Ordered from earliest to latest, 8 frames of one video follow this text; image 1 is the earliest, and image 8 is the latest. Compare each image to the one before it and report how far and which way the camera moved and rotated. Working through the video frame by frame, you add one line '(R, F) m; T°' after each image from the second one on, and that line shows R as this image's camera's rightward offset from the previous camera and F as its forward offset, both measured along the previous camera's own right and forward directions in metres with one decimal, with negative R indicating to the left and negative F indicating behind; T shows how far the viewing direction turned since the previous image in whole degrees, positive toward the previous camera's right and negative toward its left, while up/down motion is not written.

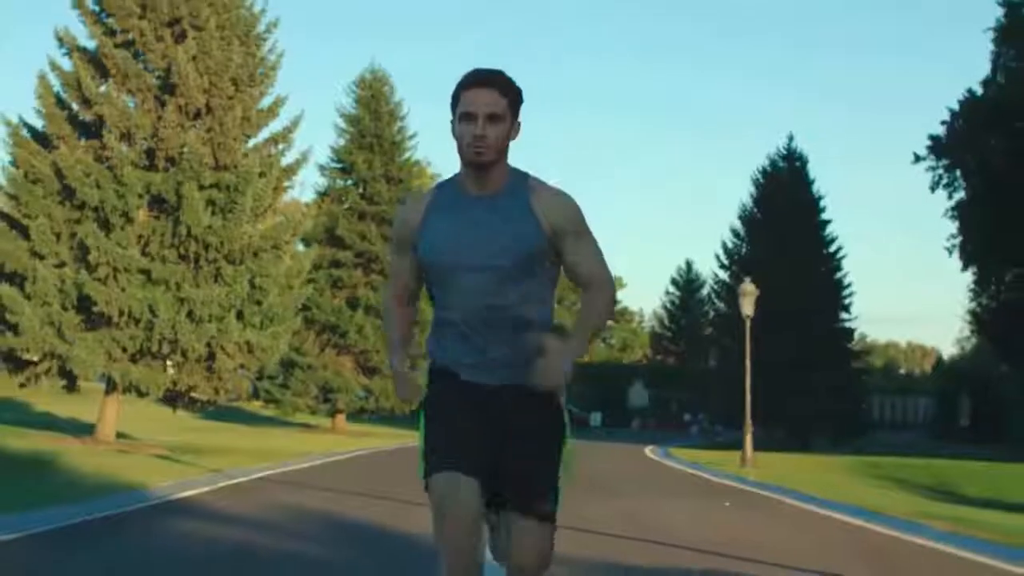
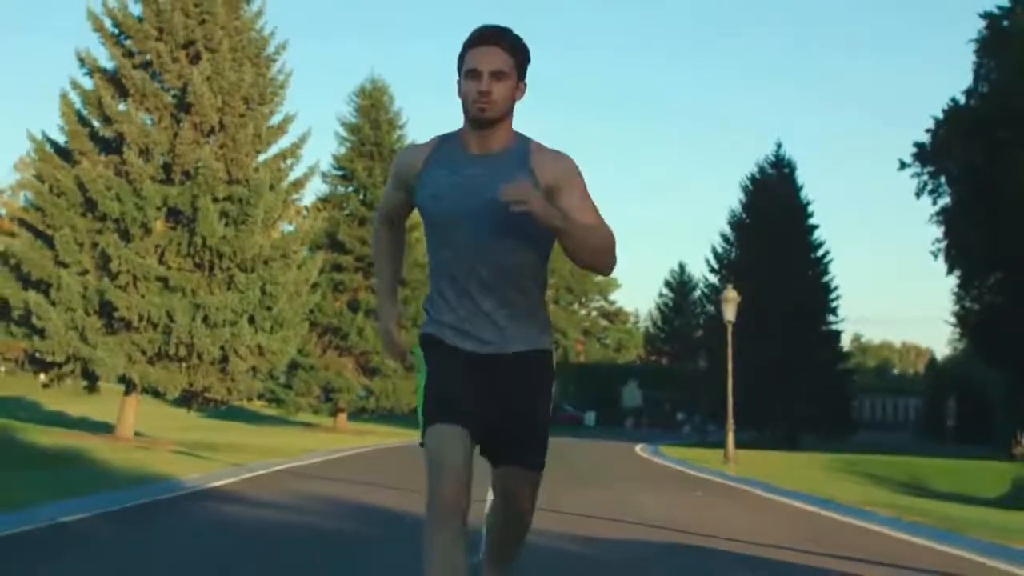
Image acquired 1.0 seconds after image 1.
(0.0, -1.9) m; 0°
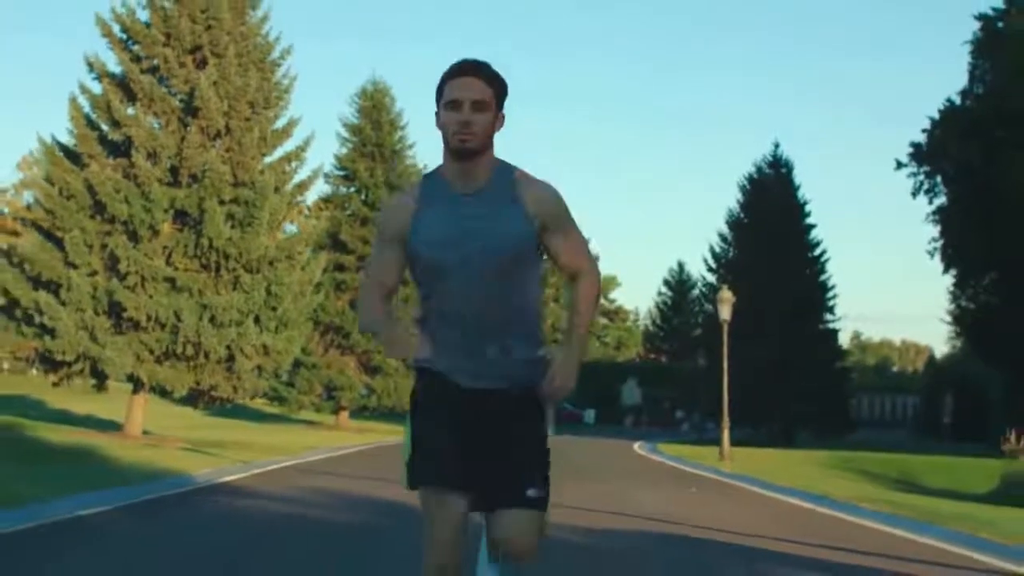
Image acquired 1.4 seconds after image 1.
(0.0, -0.7) m; 0°
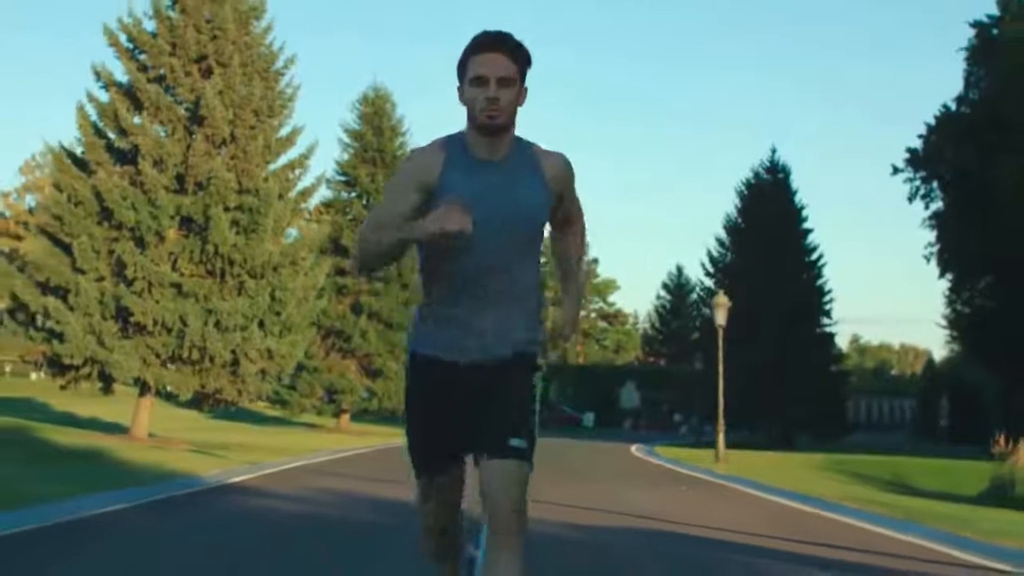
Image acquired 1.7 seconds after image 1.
(0.0, -0.6) m; 0°
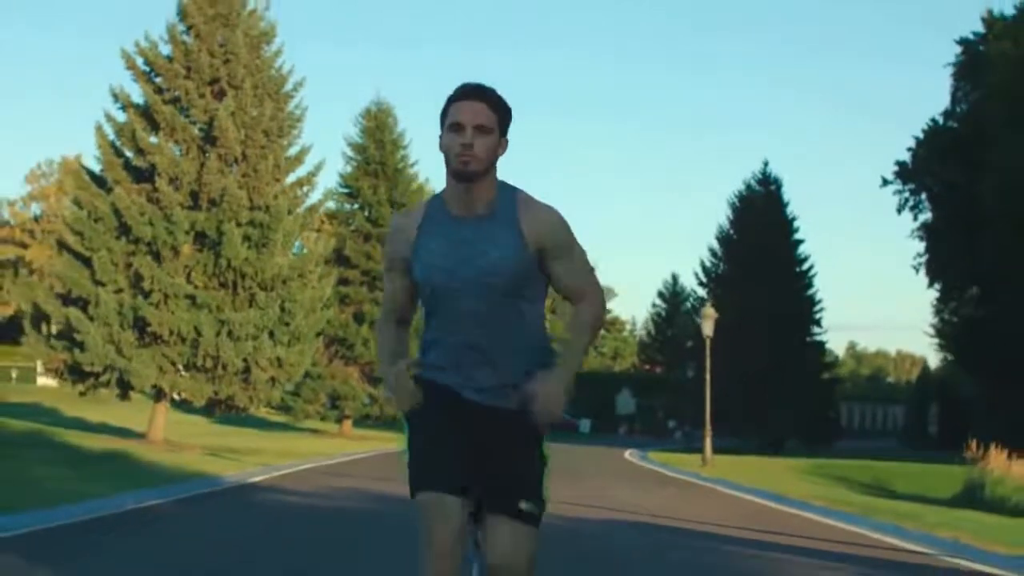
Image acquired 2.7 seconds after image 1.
(0.0, -1.7) m; 0°
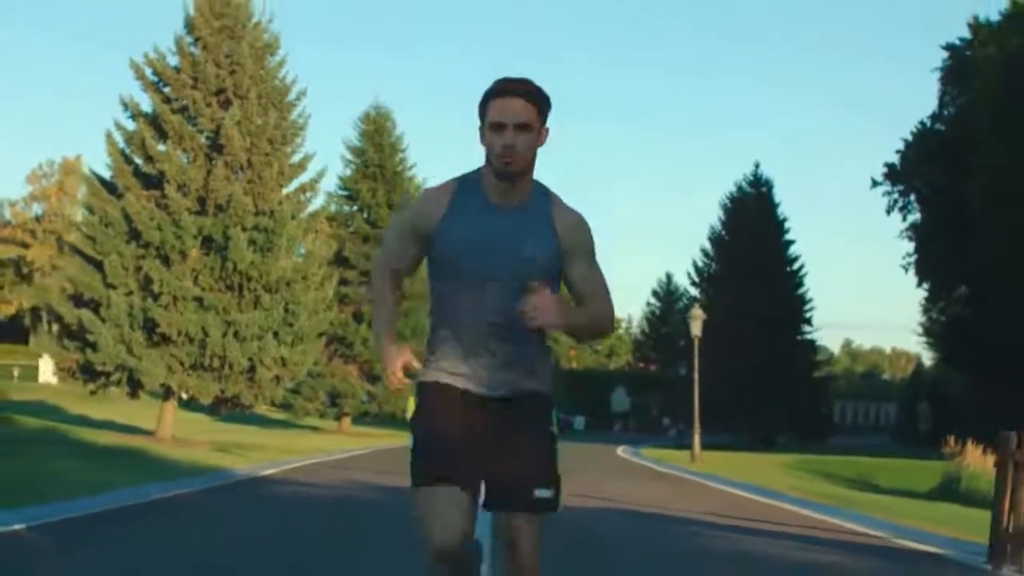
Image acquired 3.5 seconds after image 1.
(0.0, -1.3) m; 0°
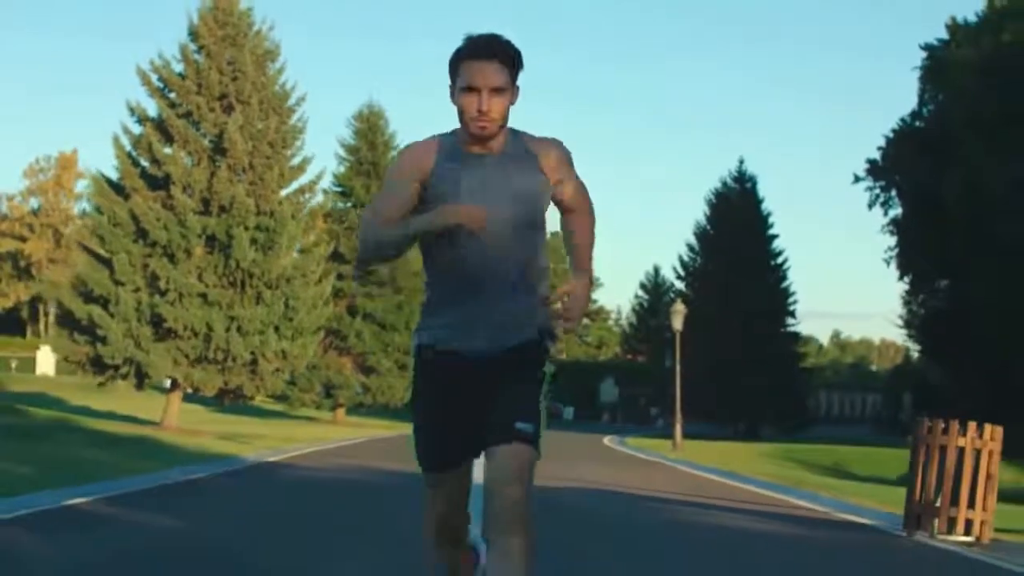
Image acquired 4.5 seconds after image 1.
(0.0, -1.7) m; 0°
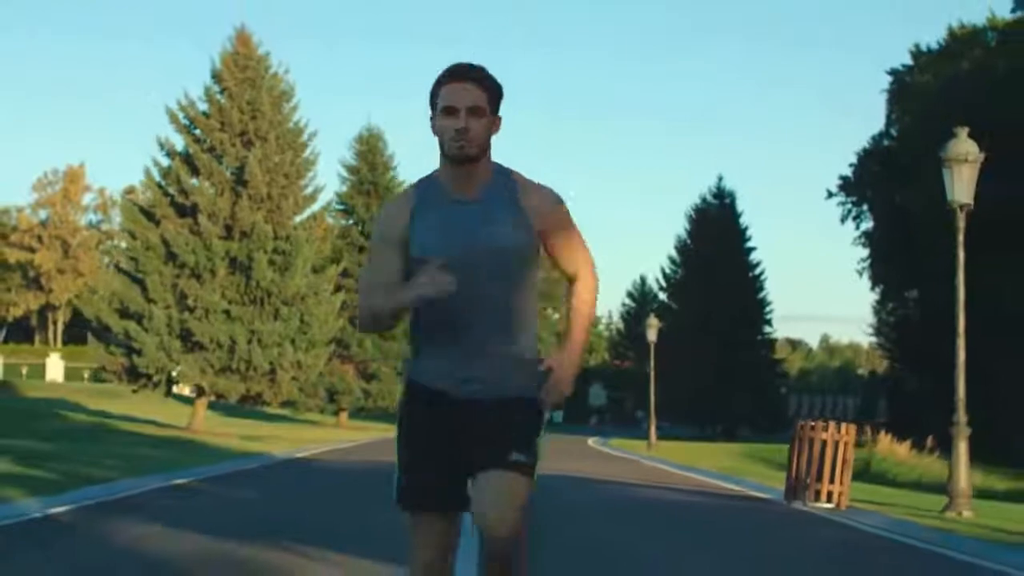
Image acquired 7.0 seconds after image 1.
(0.0, -4.3) m; 0°
